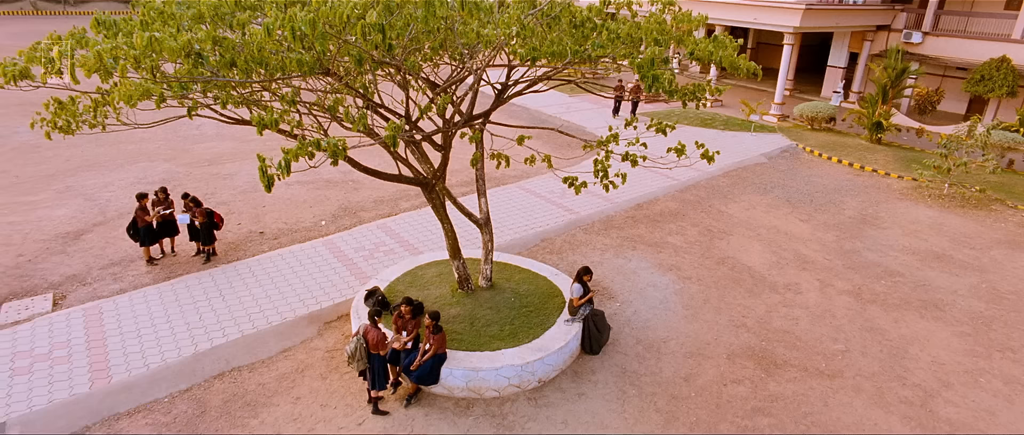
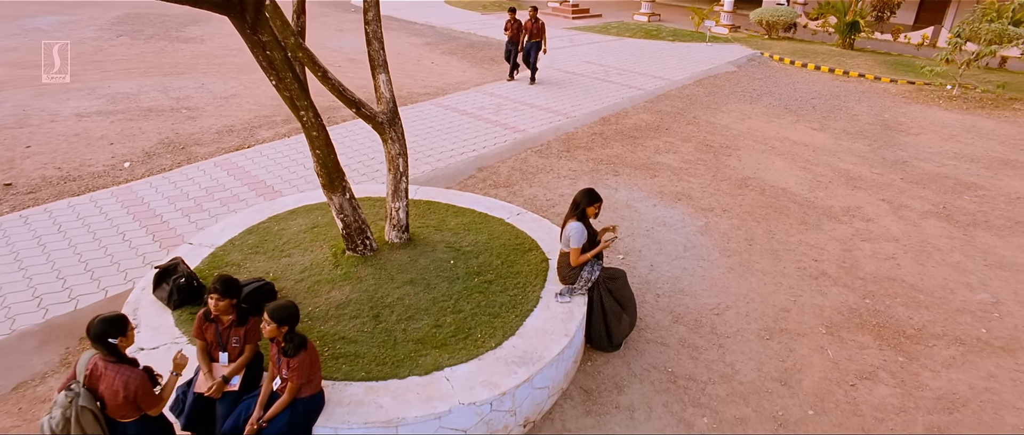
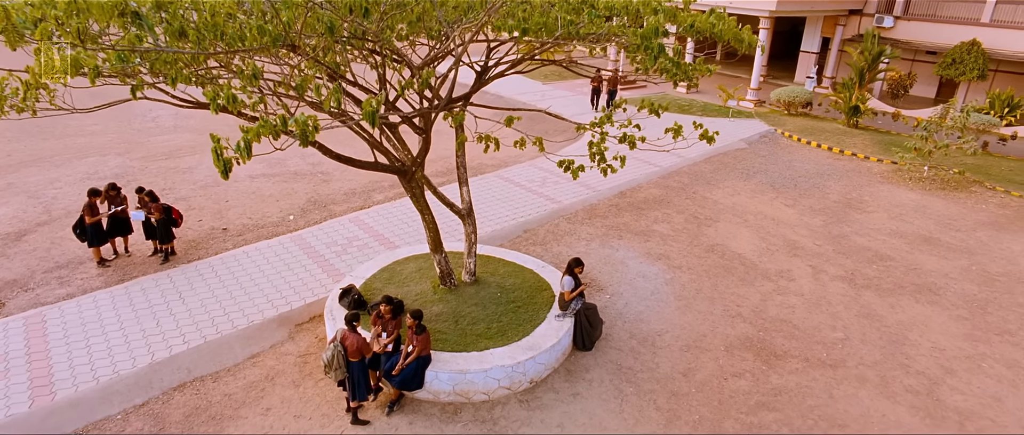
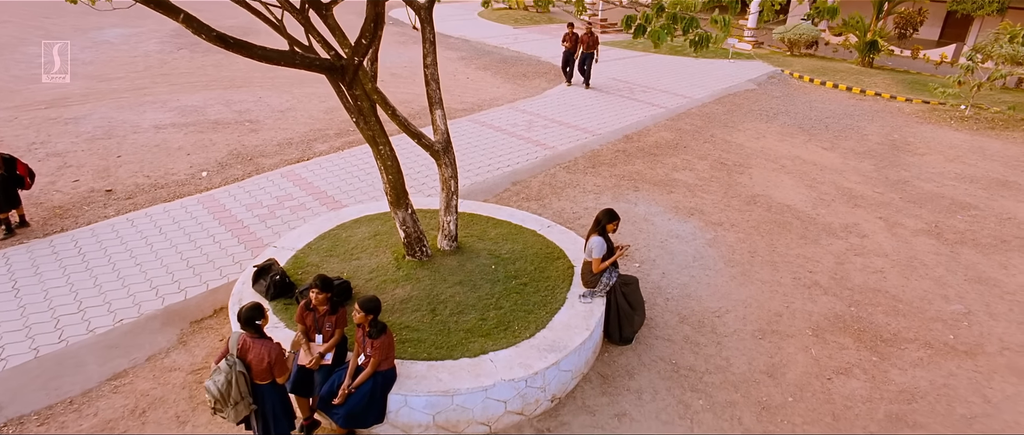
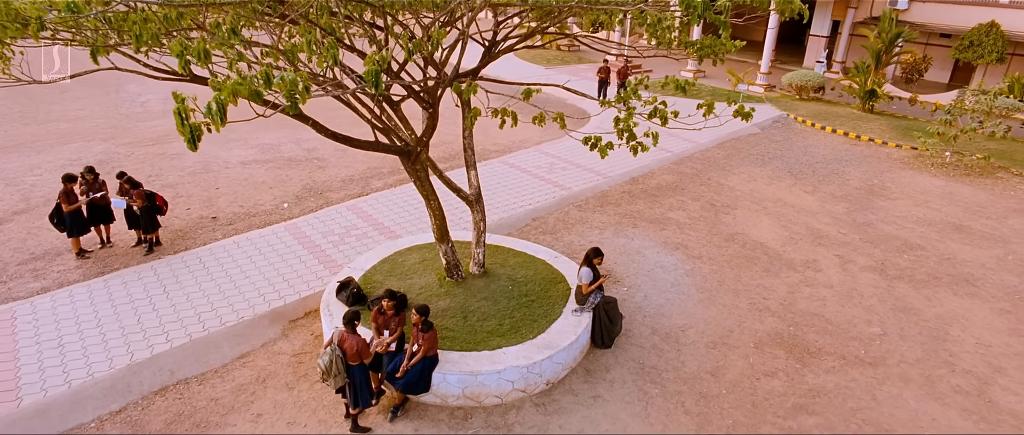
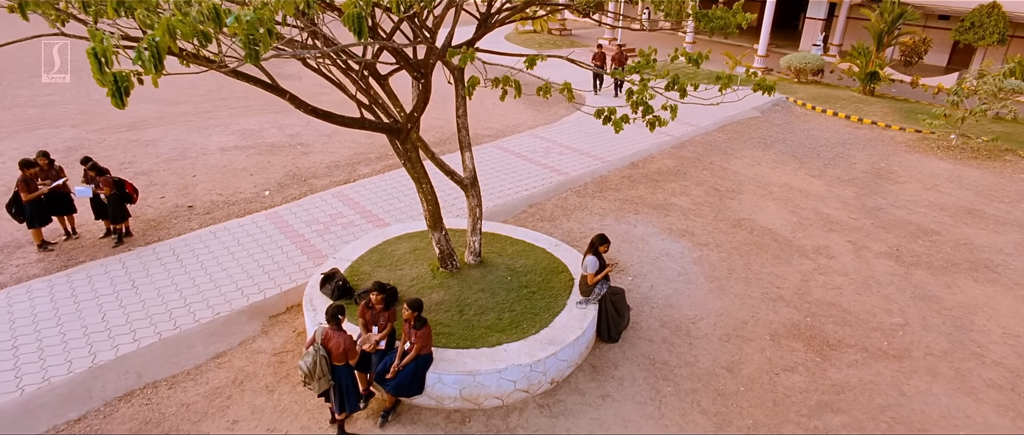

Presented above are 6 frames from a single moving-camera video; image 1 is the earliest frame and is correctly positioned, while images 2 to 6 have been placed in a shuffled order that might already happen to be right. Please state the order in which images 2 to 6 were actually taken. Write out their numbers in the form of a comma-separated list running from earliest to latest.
3, 5, 6, 4, 2
